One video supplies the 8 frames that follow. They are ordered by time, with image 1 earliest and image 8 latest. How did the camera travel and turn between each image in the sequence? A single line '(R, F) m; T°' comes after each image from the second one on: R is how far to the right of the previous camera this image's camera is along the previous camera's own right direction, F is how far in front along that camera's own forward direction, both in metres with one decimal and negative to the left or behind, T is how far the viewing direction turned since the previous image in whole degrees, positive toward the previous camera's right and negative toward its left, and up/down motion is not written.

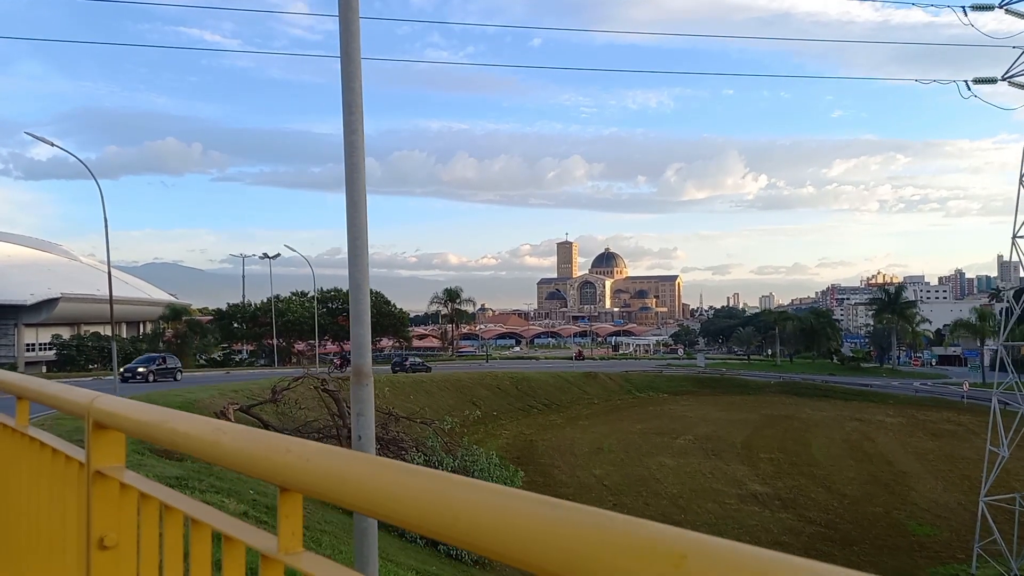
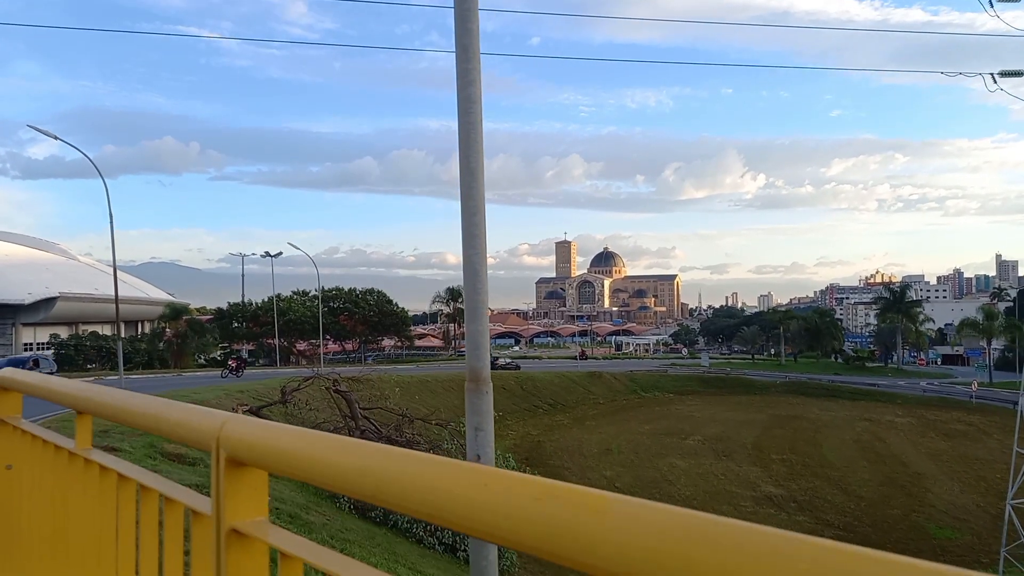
(-0.5, +0.3) m; 0°
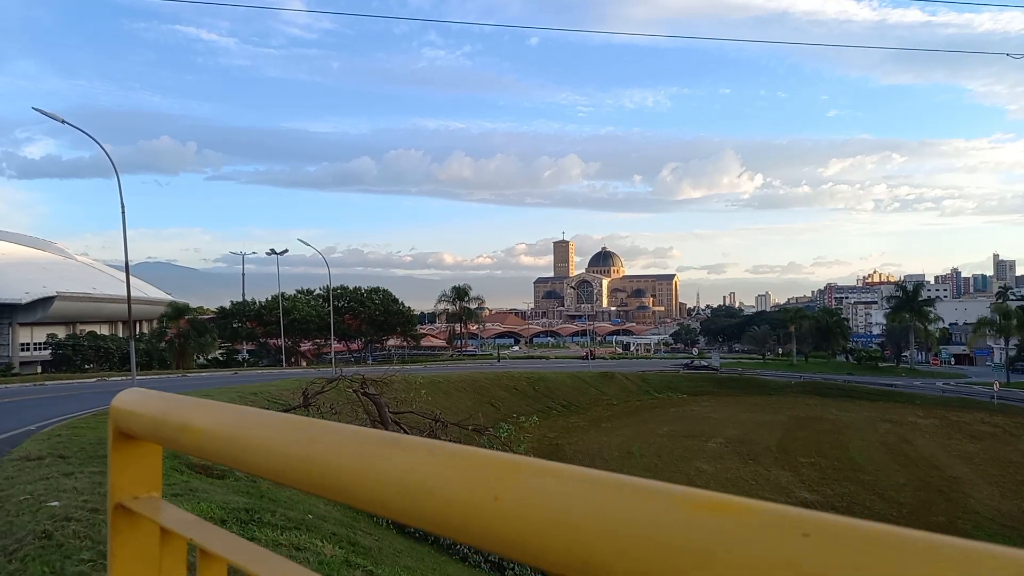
(-1.0, +0.6) m; 0°
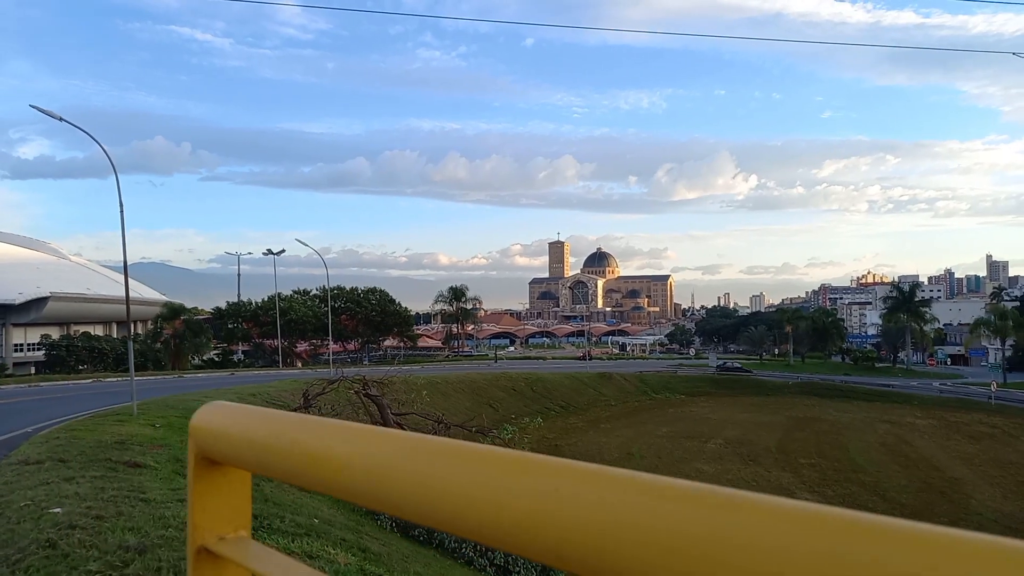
(-0.2, +0.1) m; 0°
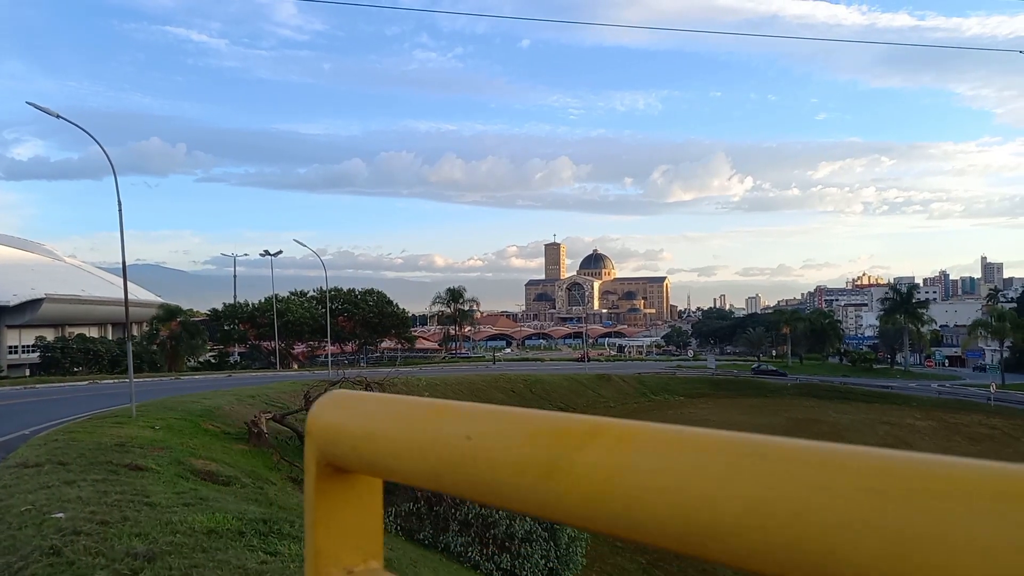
(-0.2, +0.1) m; 0°
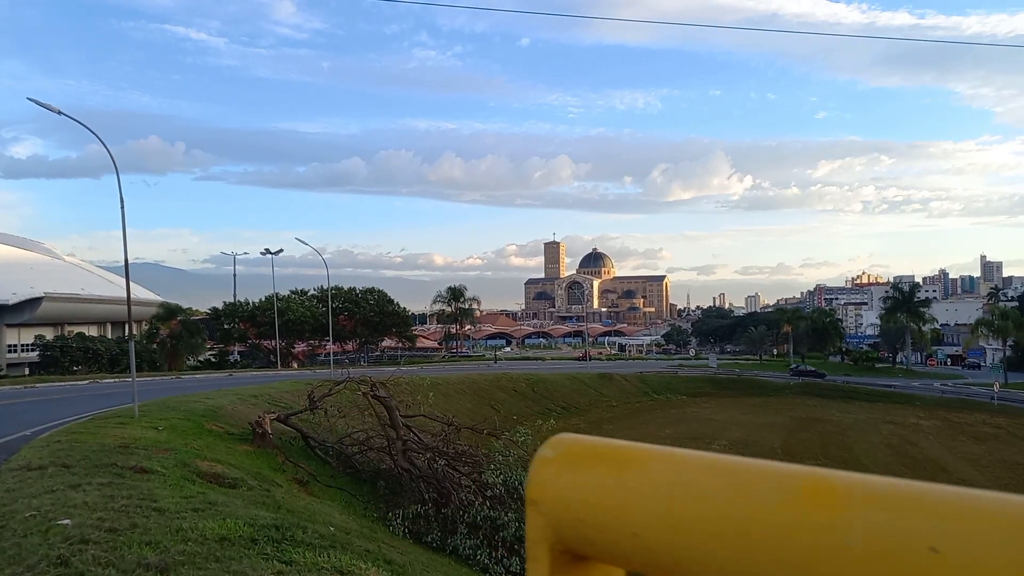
(-0.2, +0.1) m; 0°
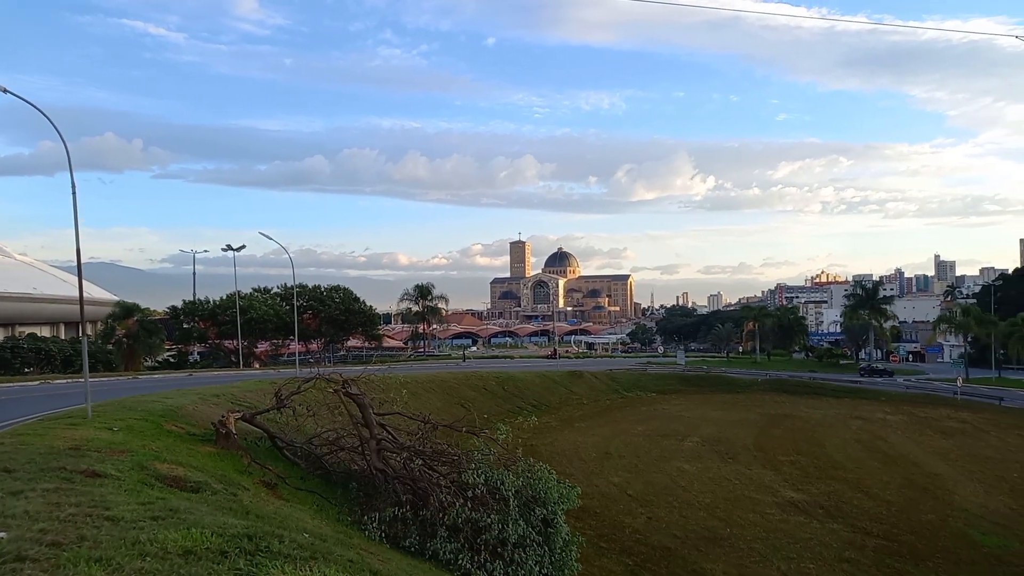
(-0.3, +0.6) m; +3°
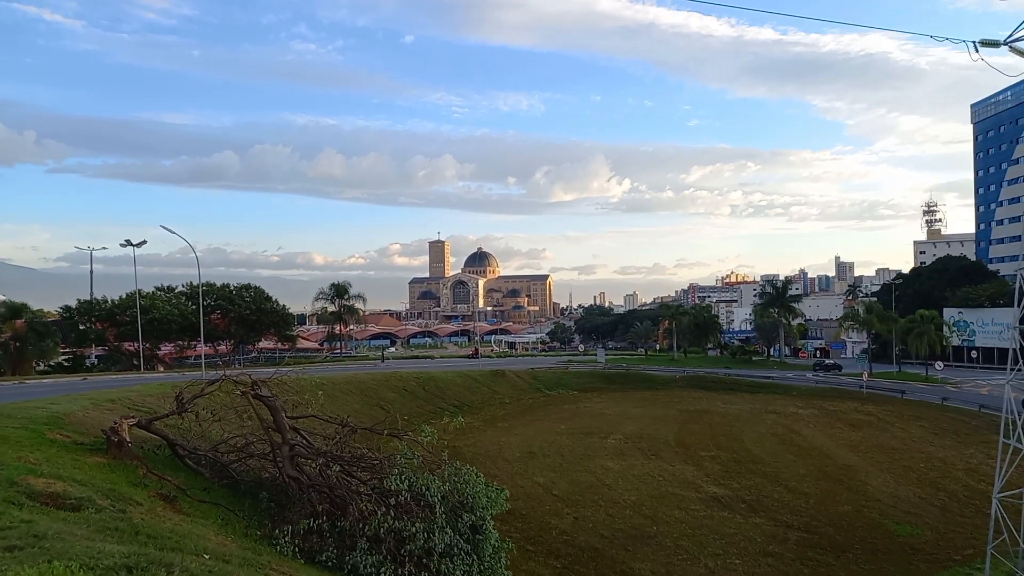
(-0.1, +0.9) m; +7°
